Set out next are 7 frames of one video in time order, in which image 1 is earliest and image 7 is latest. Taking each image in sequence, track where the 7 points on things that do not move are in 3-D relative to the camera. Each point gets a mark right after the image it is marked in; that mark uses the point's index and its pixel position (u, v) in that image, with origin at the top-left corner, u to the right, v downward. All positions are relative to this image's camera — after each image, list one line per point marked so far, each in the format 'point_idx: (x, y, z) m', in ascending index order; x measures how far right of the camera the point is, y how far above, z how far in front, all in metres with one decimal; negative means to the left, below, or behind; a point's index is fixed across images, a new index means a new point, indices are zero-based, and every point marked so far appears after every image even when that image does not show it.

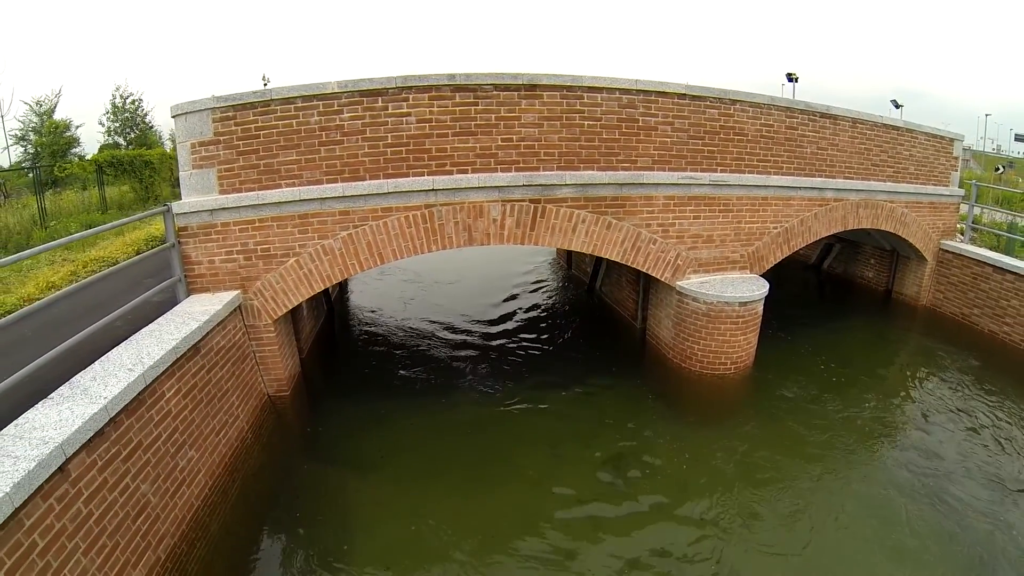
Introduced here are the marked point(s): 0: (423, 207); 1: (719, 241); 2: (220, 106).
0: (-0.7, +0.6, +4.4) m
1: (+2.0, +0.4, +5.3) m
2: (-2.2, +1.4, +4.0) m
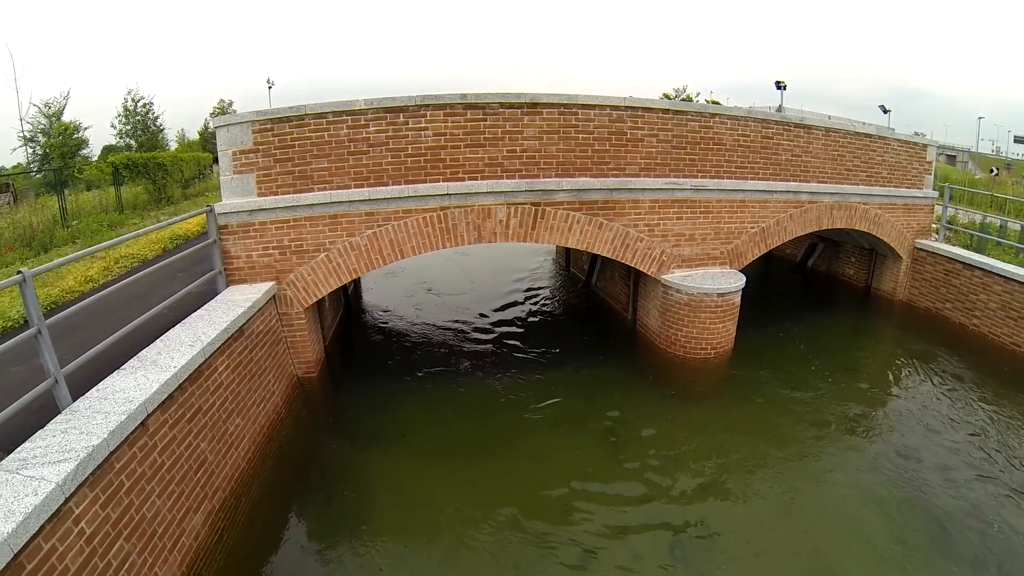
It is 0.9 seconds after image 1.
0: (-0.7, +0.7, +4.9) m
1: (+2.1, +0.5, +5.9) m
2: (-2.2, +1.4, +4.6) m
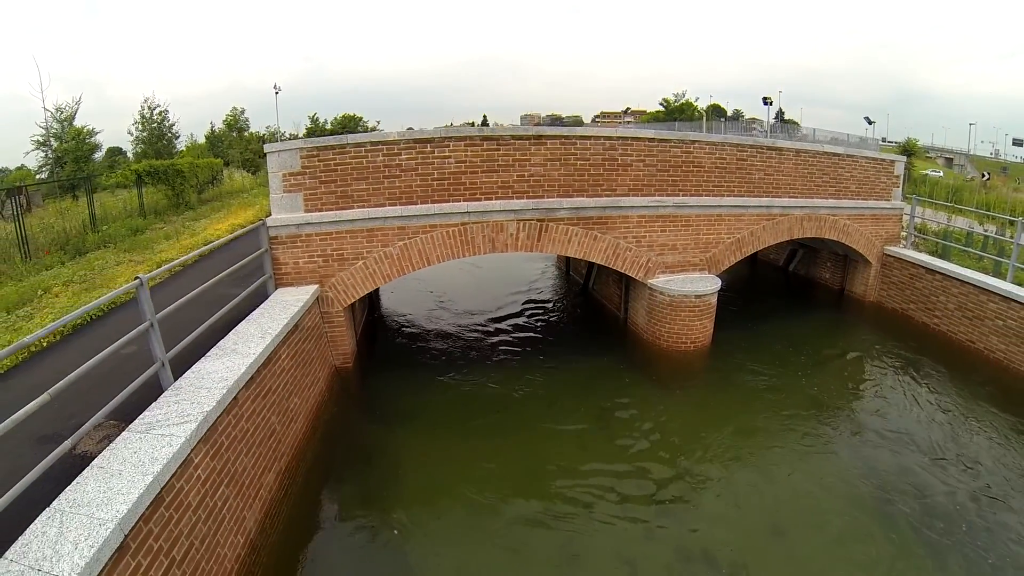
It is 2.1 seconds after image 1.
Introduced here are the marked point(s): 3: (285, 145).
0: (-0.6, +0.7, +5.8) m
1: (+2.2, +0.5, +6.7) m
2: (-2.1, +1.4, +5.4) m
3: (-2.3, +1.4, +5.4) m
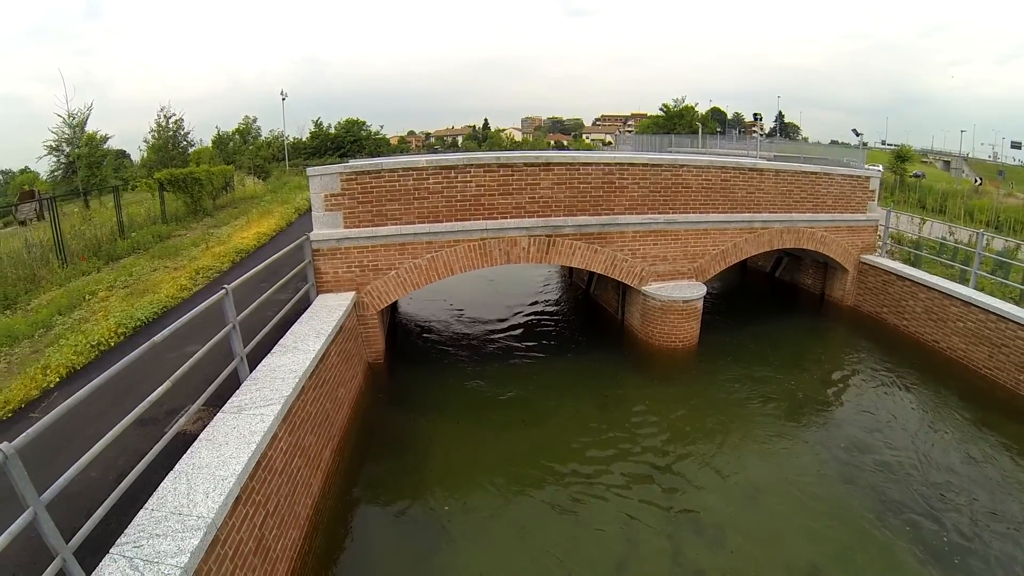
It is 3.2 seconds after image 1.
0: (-0.5, +0.6, +6.7) m
1: (+2.3, +0.4, +7.6) m
2: (-1.9, +1.3, +6.3) m
3: (-2.1, +1.4, +6.3) m
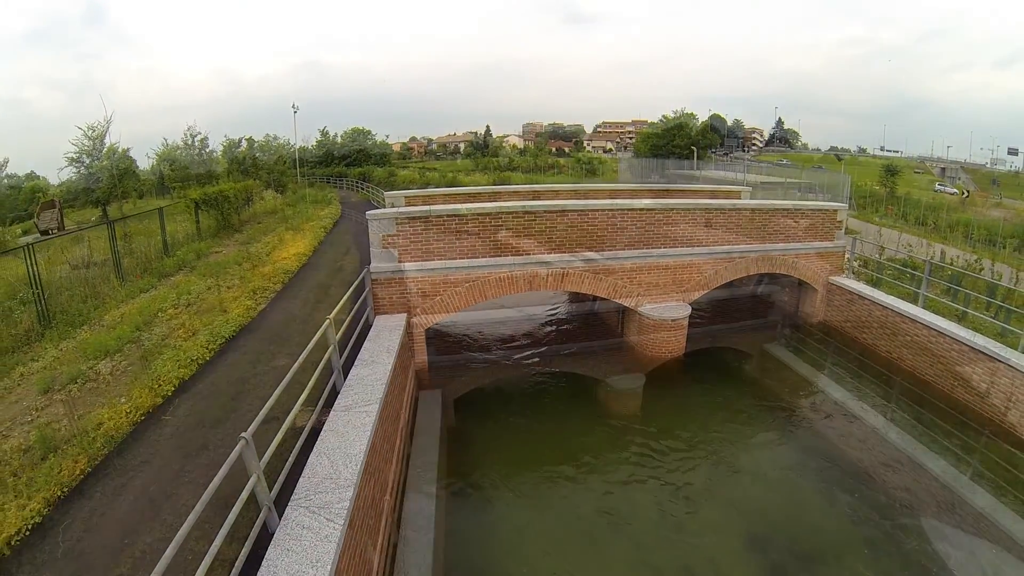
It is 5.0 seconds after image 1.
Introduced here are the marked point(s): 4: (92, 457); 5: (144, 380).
0: (-0.1, +0.3, +8.2) m
1: (+2.6, +0.1, +9.2) m
2: (-1.6, +1.0, +7.9) m
3: (-1.8, +1.0, +7.8) m
4: (-5.2, -2.0, +6.5) m
5: (-5.5, -1.5, +8.0) m
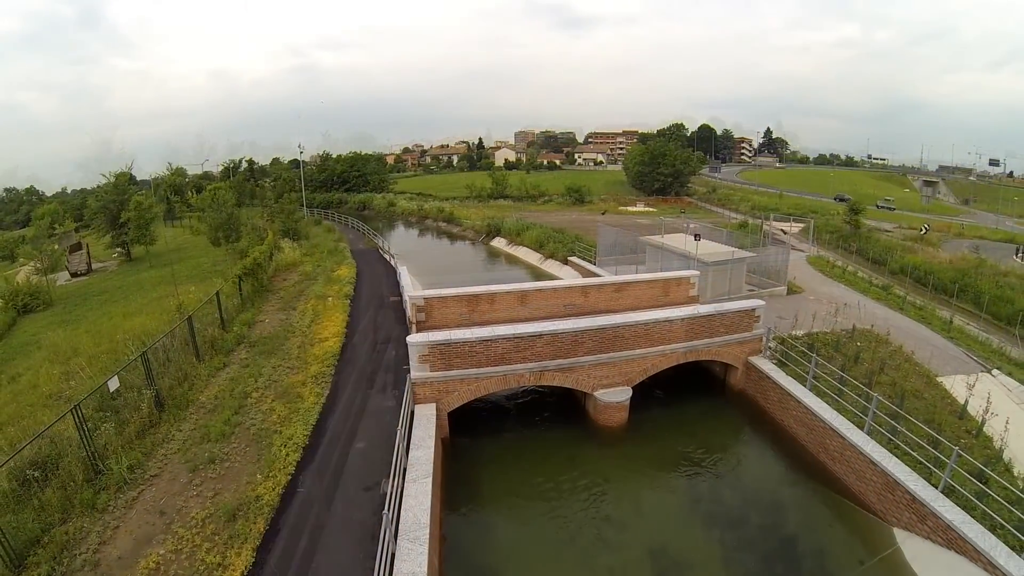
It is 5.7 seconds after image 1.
0: (-0.2, -1.8, +12.0) m
1: (+2.5, -2.1, +13.0) m
2: (-1.7, -1.1, +11.6) m
3: (-1.9, -1.0, +11.6) m
4: (-5.3, -4.0, +10.2) m
5: (-5.6, -3.5, +11.6) m
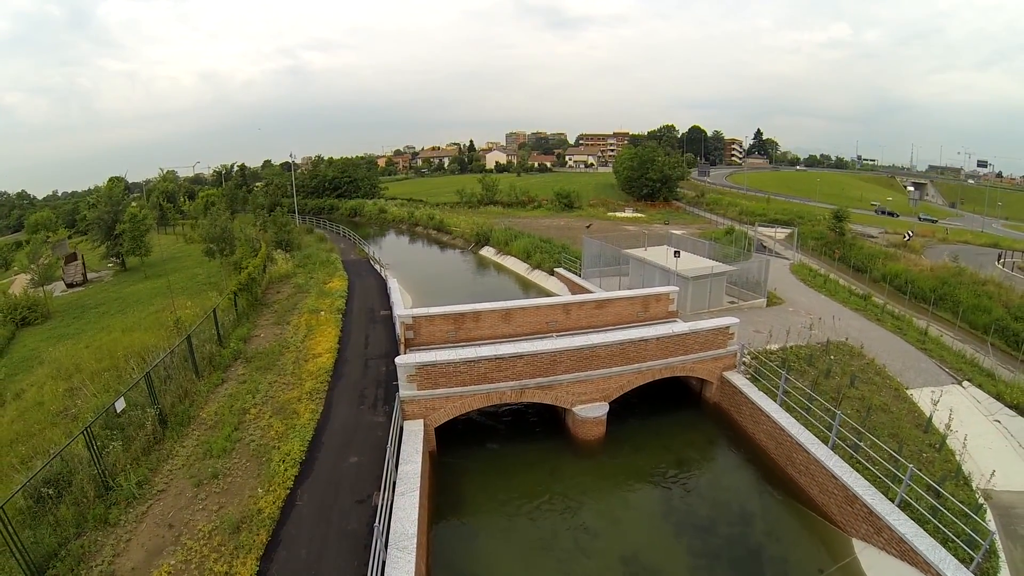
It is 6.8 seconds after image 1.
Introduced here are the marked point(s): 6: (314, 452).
0: (-0.7, -2.3, +12.8) m
1: (+2.1, -2.6, +13.8) m
2: (-2.1, -1.6, +12.4) m
3: (-2.3, -1.6, +12.3) m
4: (-5.6, -4.6, +10.9) m
5: (-6.0, -4.1, +12.3) m
6: (-4.8, -4.0, +13.1) m
